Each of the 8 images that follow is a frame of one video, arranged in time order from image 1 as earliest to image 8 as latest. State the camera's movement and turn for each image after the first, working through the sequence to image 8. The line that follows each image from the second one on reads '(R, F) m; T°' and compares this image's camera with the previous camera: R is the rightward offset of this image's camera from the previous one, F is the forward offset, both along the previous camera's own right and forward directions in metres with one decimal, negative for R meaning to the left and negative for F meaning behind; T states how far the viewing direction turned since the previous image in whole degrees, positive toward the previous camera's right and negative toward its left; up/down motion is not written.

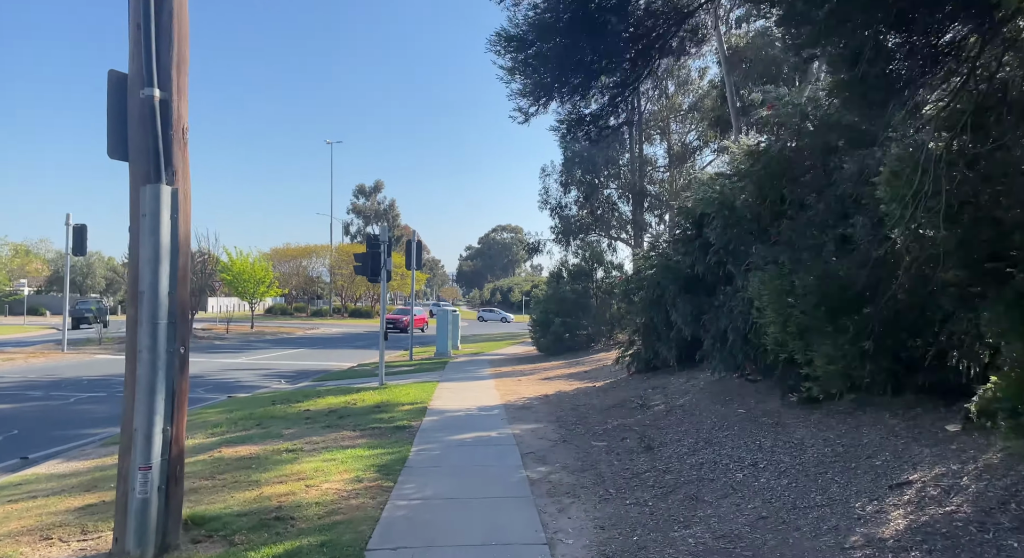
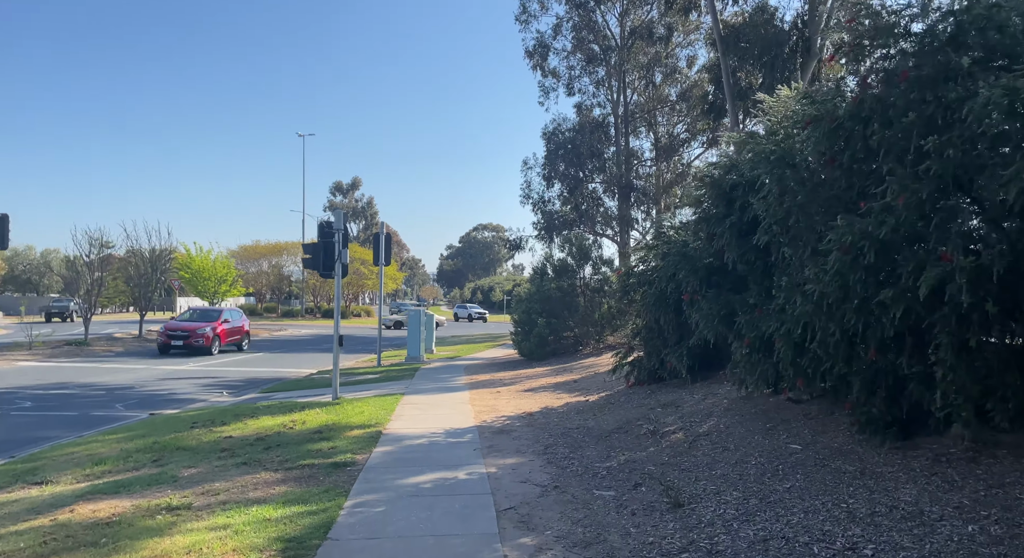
(+0.1, +2.4) m; +2°
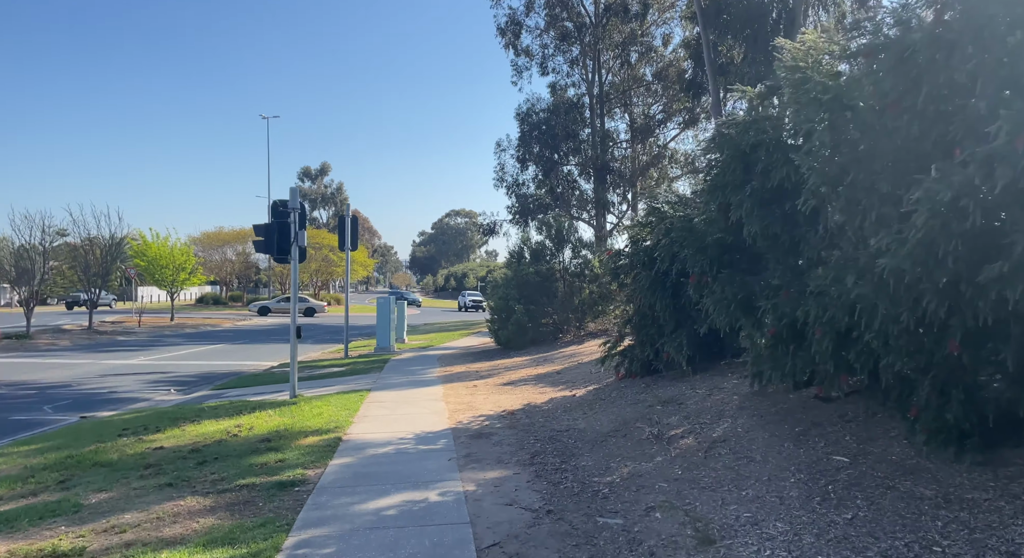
(-0.1, +1.3) m; +2°
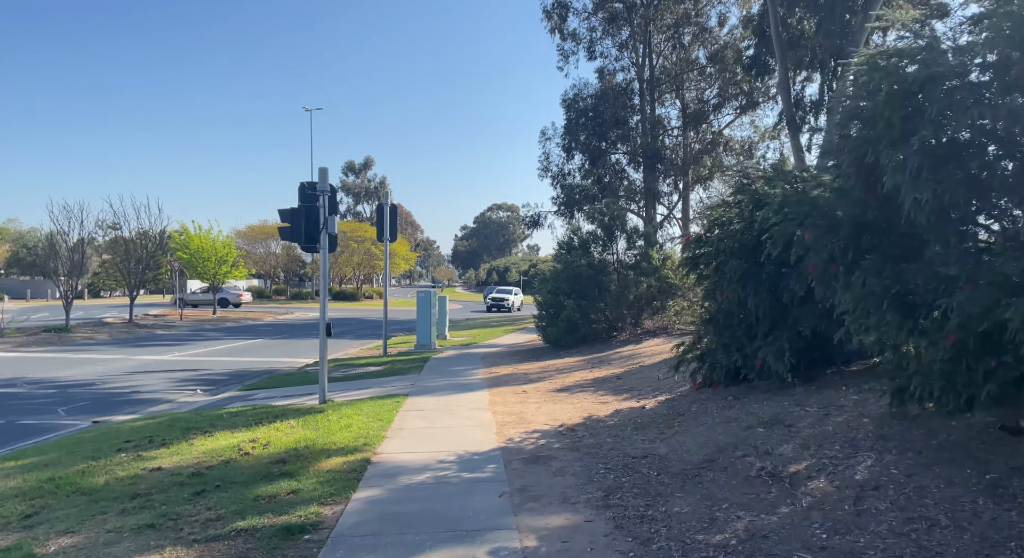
(-0.2, +1.6) m; -3°
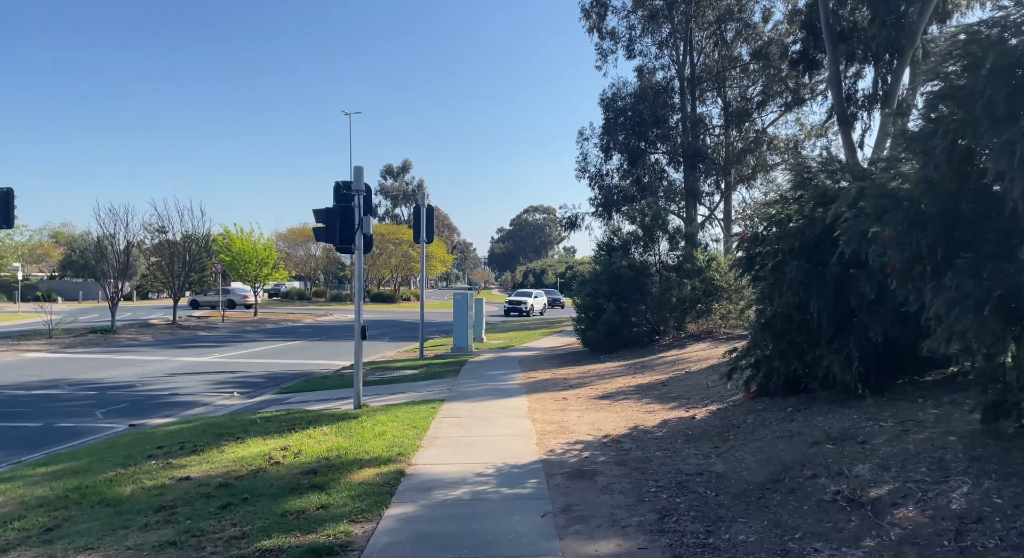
(-0.1, +0.5) m; -3°
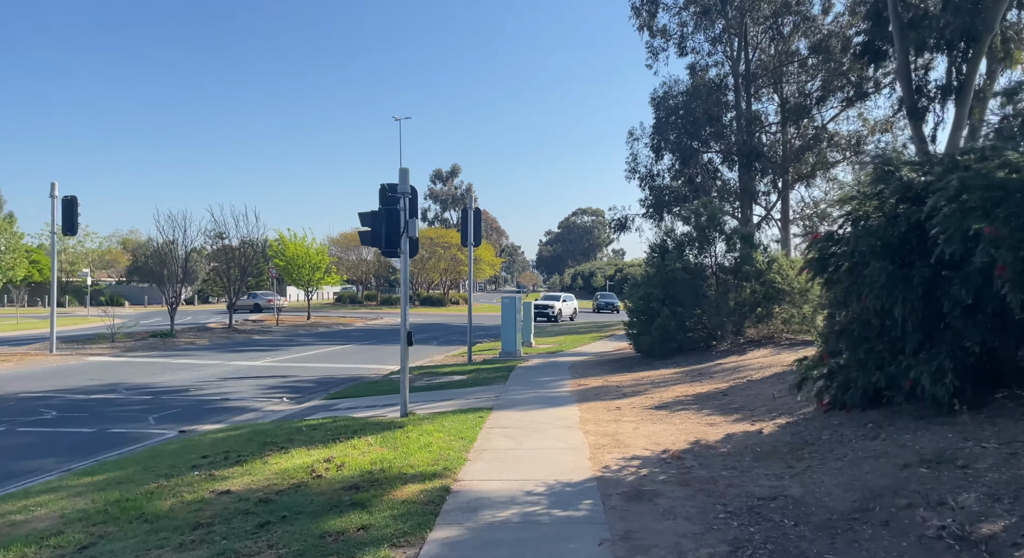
(0.0, +0.5) m; -4°
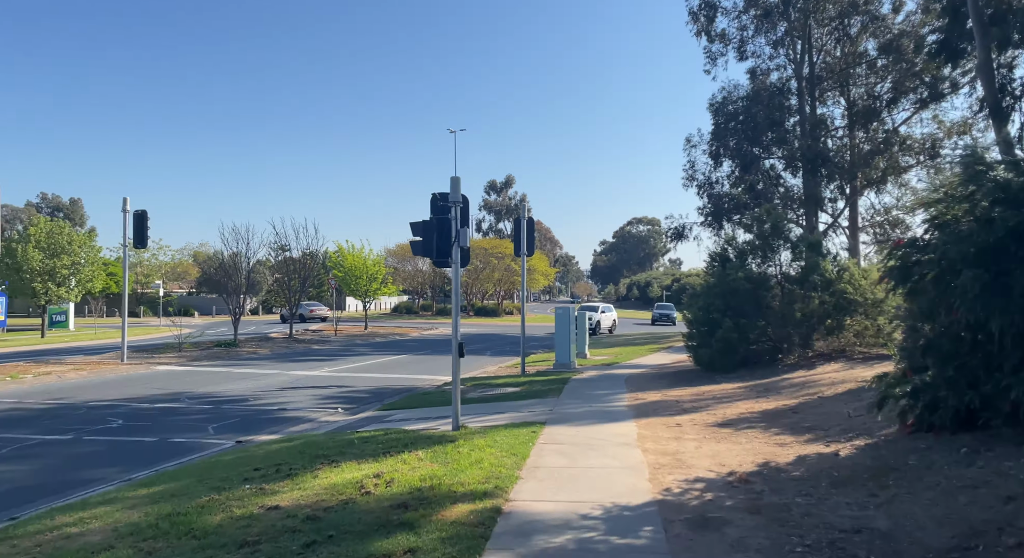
(0.0, +0.3) m; -5°
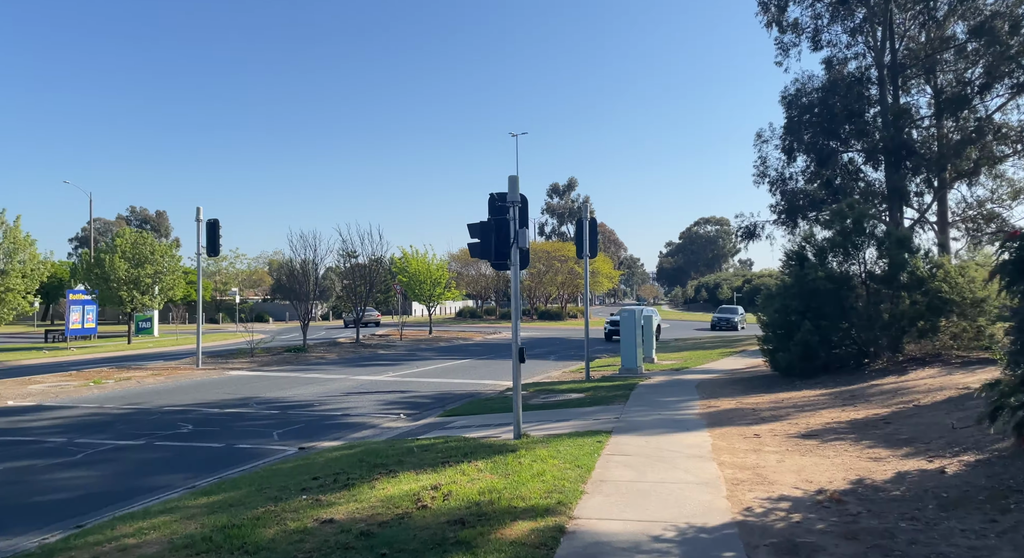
(0.0, +0.4) m; -5°
